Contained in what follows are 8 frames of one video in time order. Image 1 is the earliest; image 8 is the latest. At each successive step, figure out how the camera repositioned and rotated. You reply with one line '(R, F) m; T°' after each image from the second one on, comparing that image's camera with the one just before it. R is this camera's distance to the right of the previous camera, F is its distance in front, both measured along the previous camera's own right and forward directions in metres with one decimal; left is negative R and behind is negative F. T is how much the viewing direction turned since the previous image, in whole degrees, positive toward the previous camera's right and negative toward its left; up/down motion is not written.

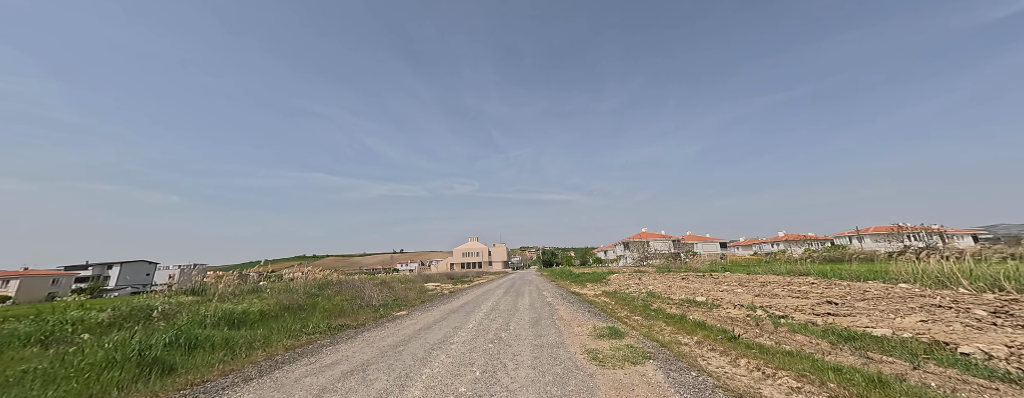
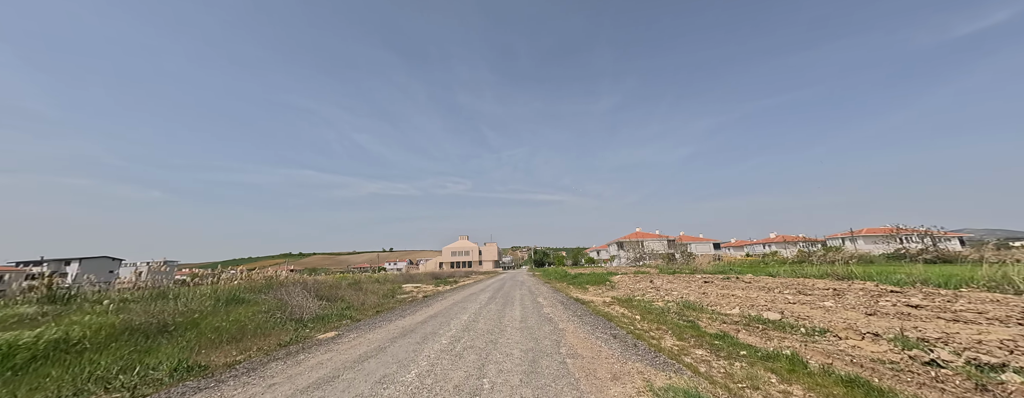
(+0.1, +3.0) m; +1°
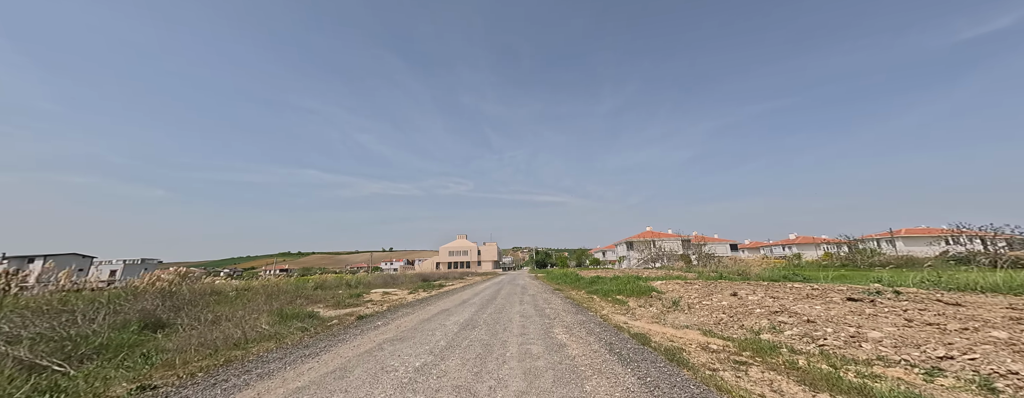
(+0.1, +5.9) m; 0°
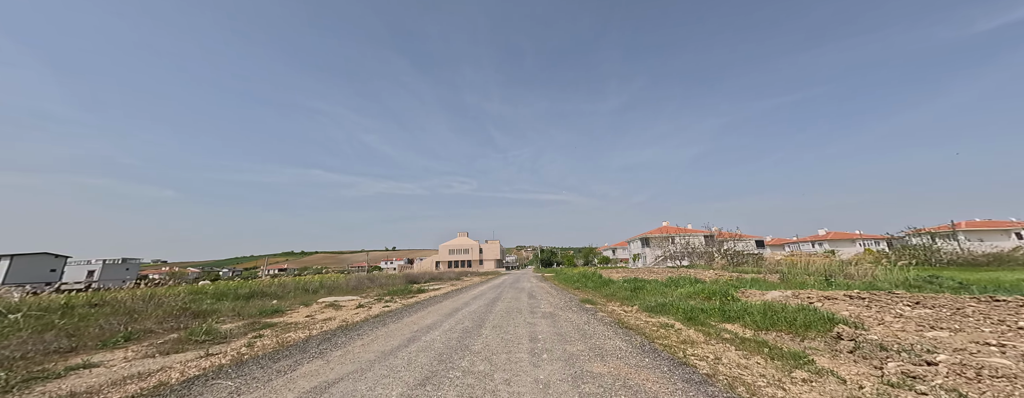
(0.0, +6.4) m; -1°
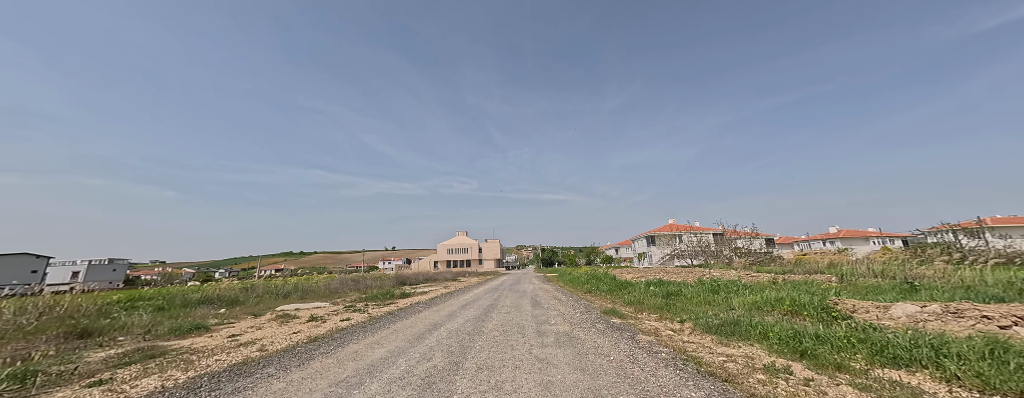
(0.0, +2.8) m; 0°
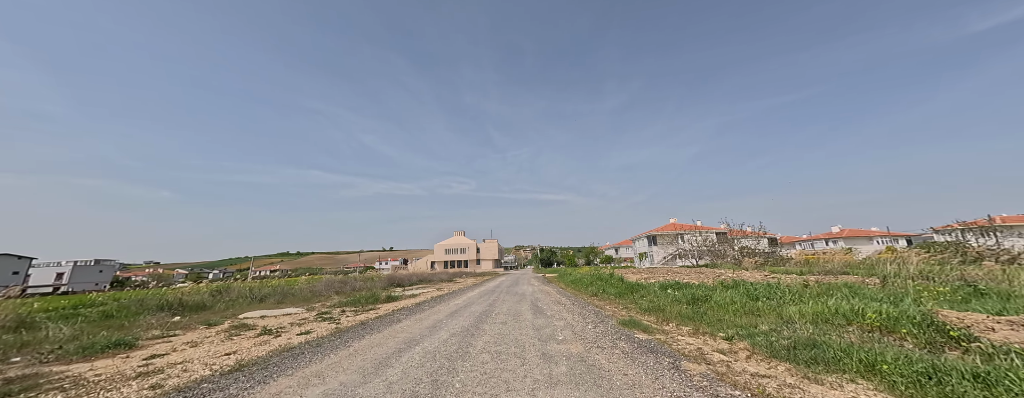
(0.0, +1.6) m; 0°
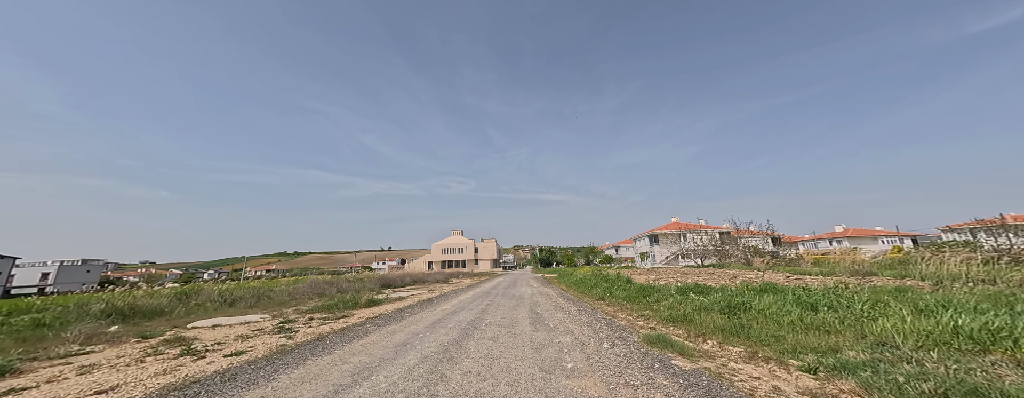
(+0.1, +1.6) m; 0°
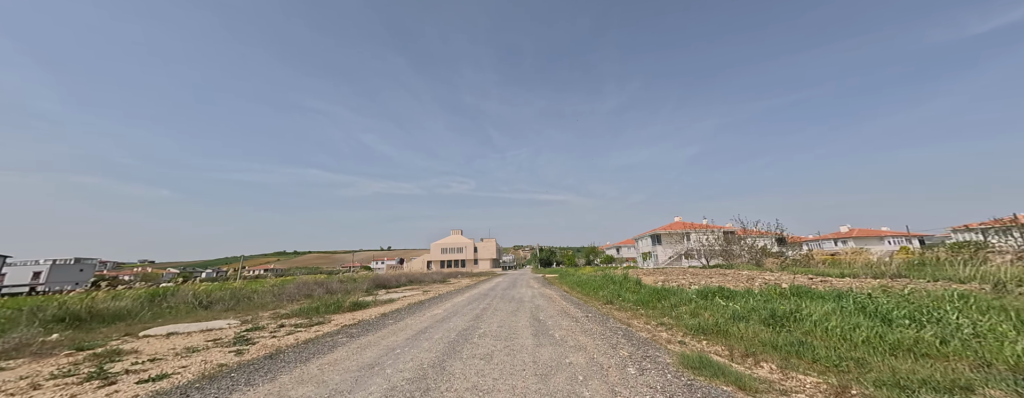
(0.0, +1.2) m; 0°
